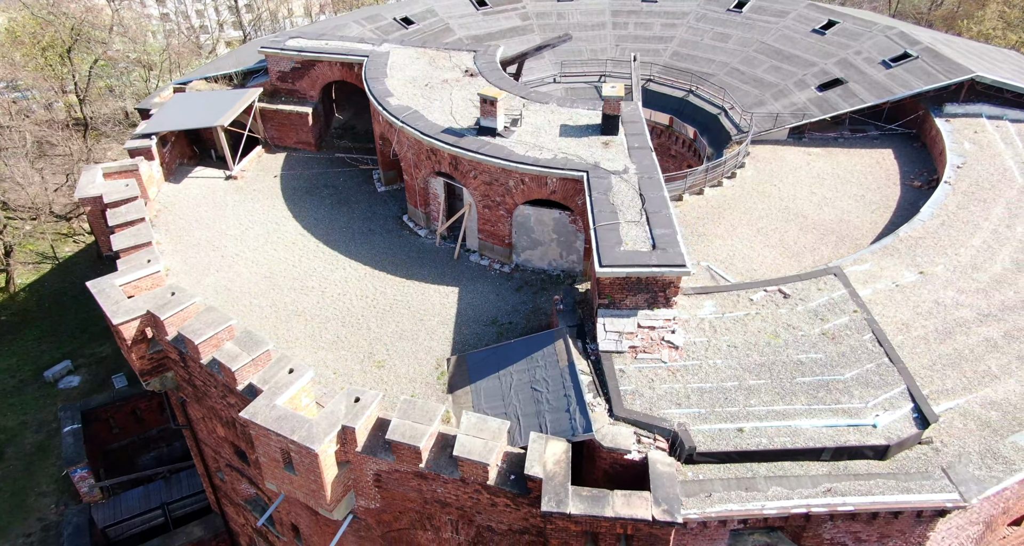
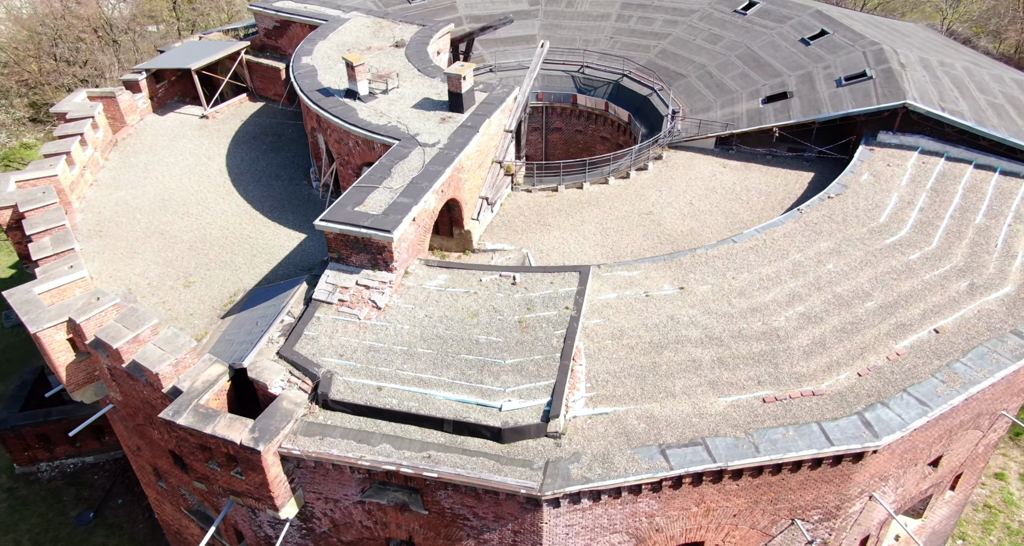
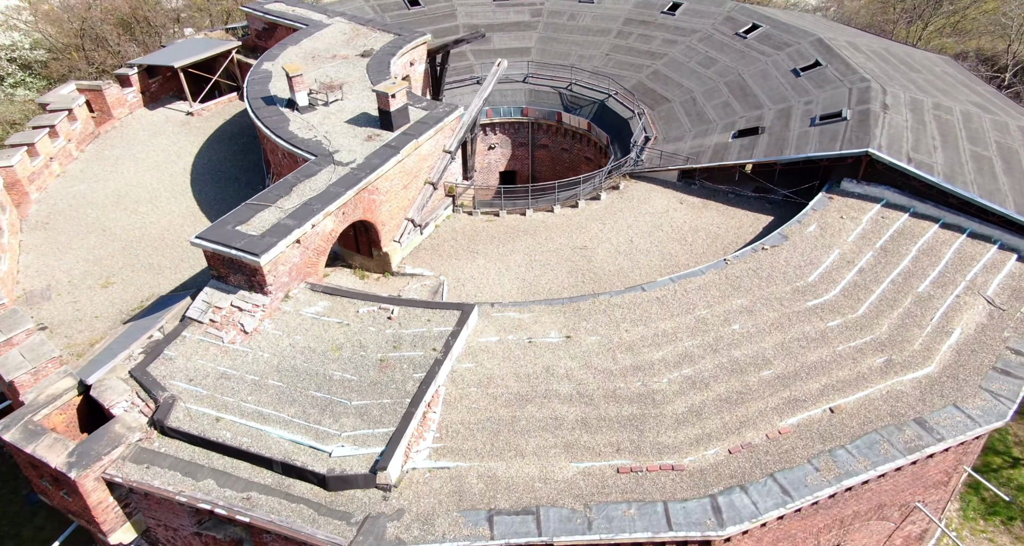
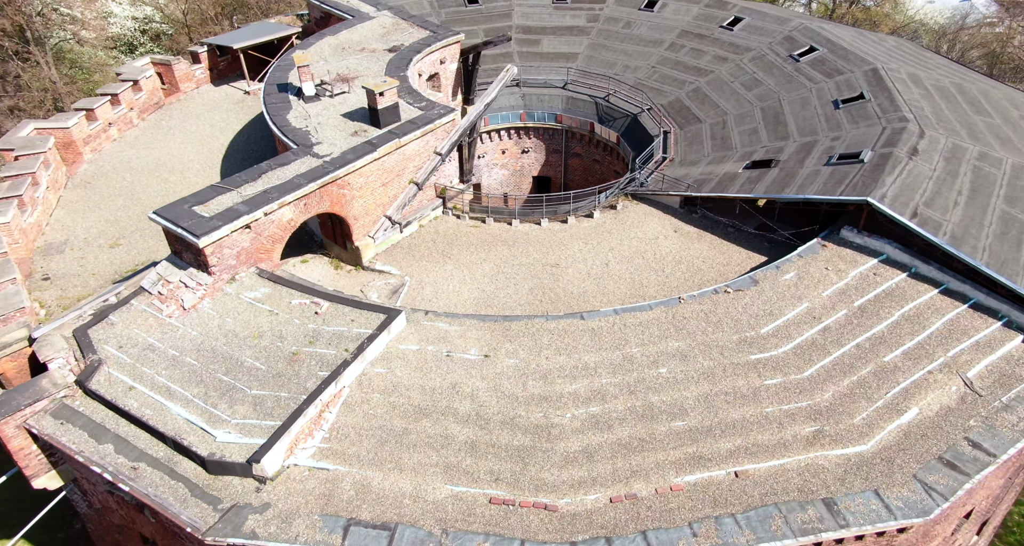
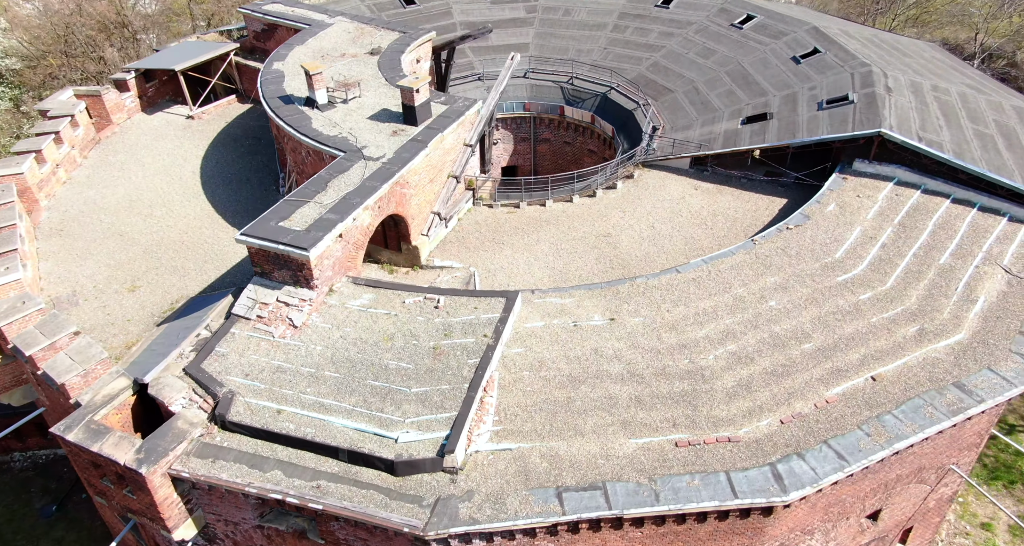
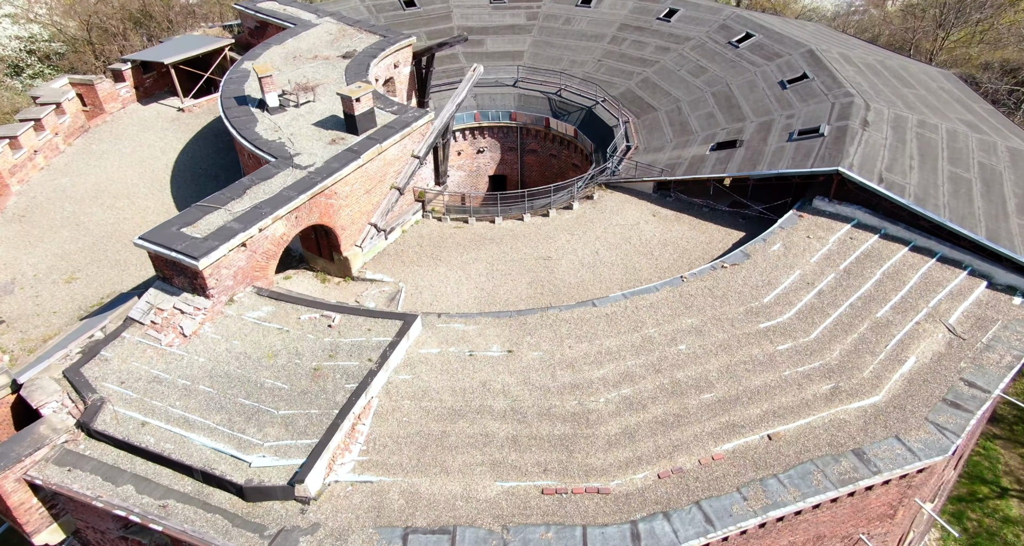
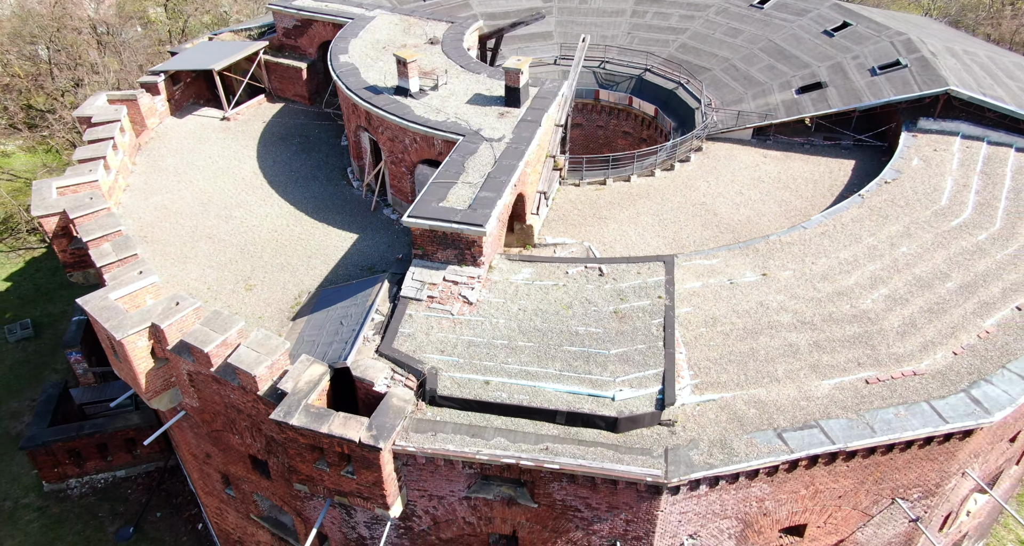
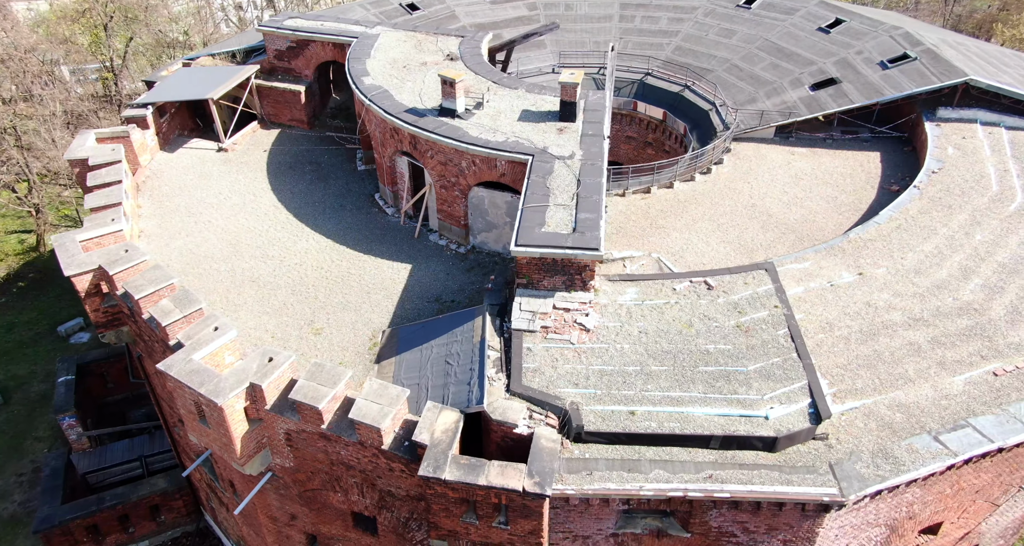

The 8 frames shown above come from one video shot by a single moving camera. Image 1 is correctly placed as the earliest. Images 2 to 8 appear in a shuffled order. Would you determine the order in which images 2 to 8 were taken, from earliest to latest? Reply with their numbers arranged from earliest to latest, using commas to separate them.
8, 7, 2, 5, 3, 6, 4
